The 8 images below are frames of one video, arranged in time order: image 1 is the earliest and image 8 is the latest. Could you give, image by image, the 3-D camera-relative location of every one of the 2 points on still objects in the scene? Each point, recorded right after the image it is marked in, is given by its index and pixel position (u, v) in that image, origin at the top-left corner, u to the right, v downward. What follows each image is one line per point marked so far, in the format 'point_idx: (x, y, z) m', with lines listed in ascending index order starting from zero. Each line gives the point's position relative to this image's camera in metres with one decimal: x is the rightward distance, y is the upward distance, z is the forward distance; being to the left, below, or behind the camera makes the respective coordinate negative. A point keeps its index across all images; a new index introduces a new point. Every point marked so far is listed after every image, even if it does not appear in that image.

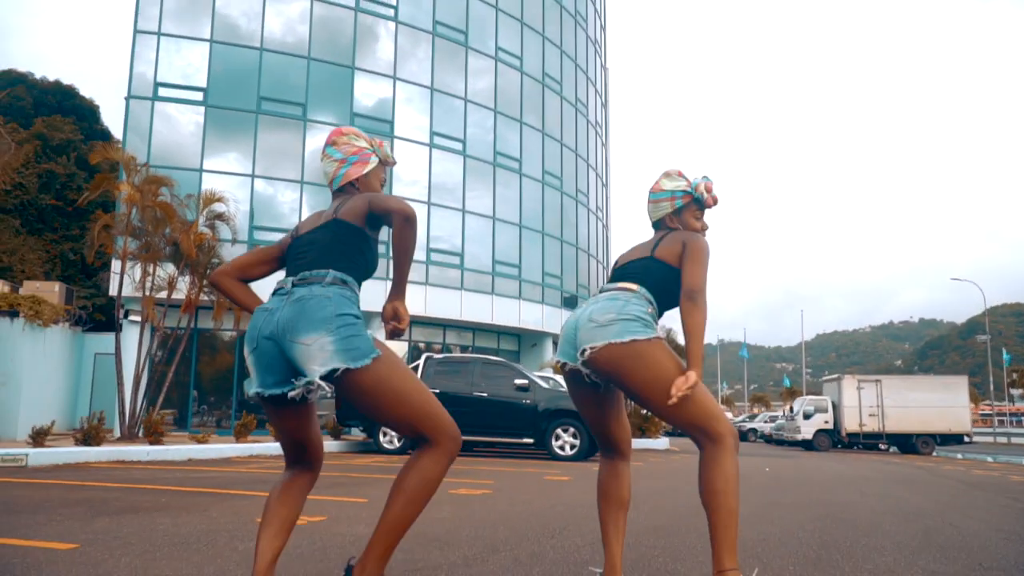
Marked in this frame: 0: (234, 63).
0: (-6.4, +5.3, +19.5) m
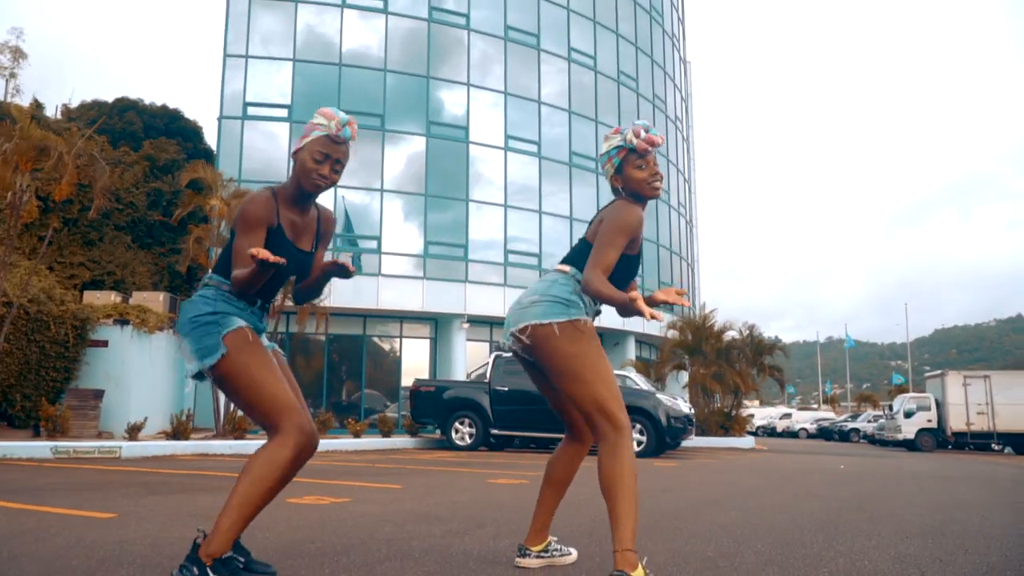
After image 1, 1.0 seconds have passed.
0: (-4.7, +5.1, +20.4) m
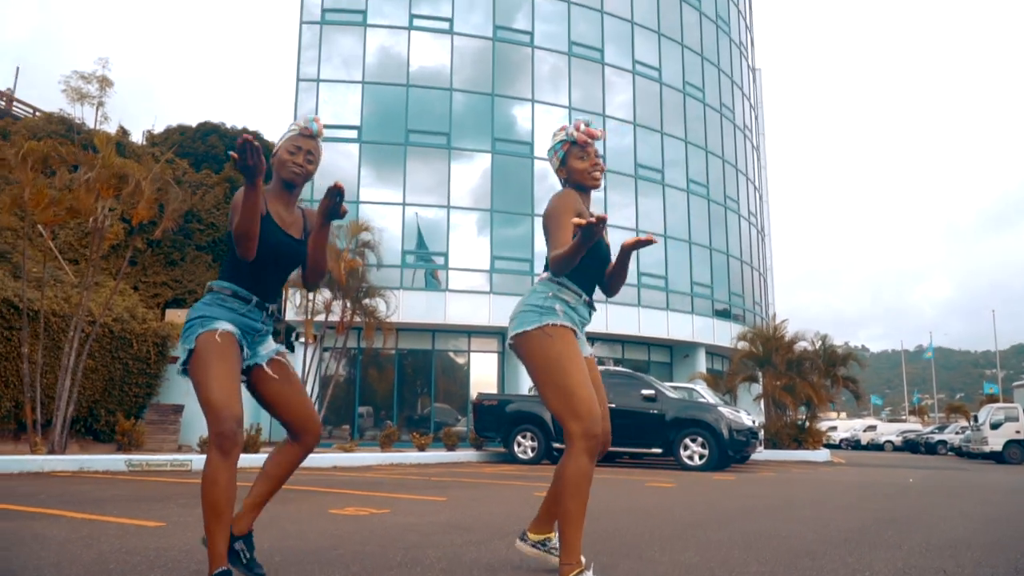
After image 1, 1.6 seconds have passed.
0: (-3.2, +4.7, +20.9) m
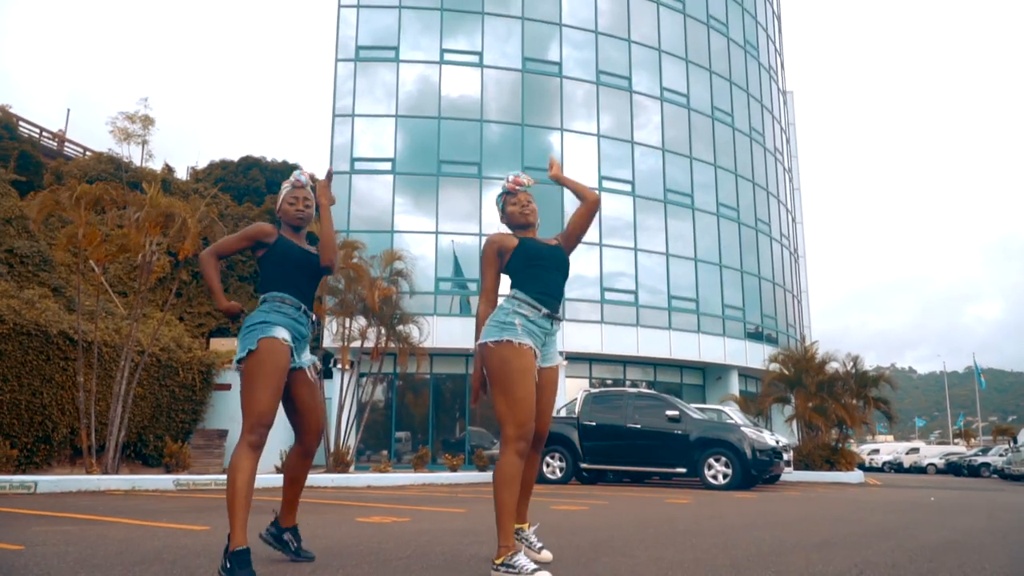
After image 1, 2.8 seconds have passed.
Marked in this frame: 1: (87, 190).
0: (-2.5, +4.0, +21.7) m
1: (-6.2, +1.5, +12.3) m
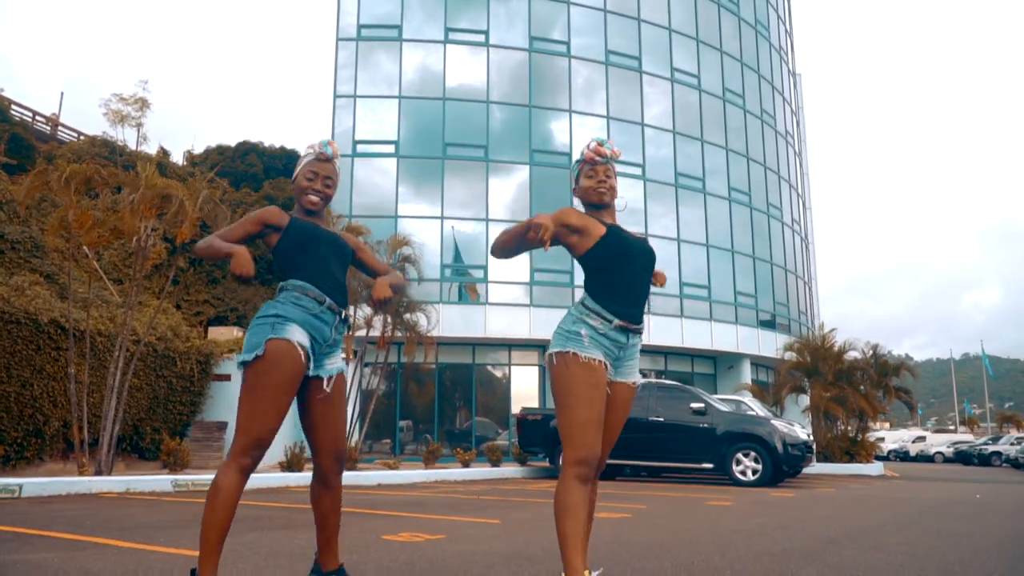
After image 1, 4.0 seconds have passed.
0: (-2.3, +4.4, +20.9) m
1: (-6.0, +1.6, +11.5) m
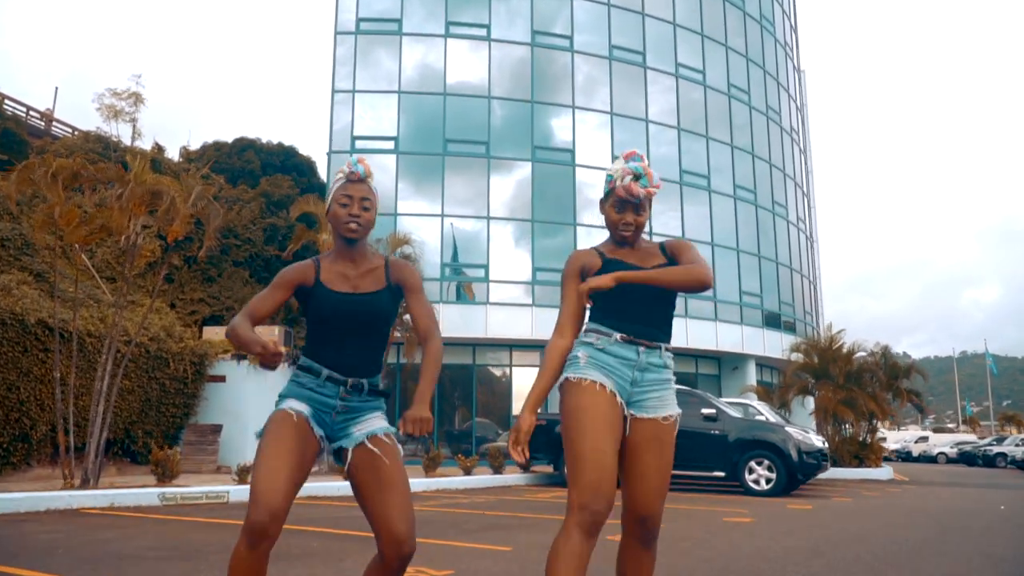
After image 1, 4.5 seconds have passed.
0: (-2.2, +4.4, +20.4) m
1: (-5.9, +1.6, +11.0) m
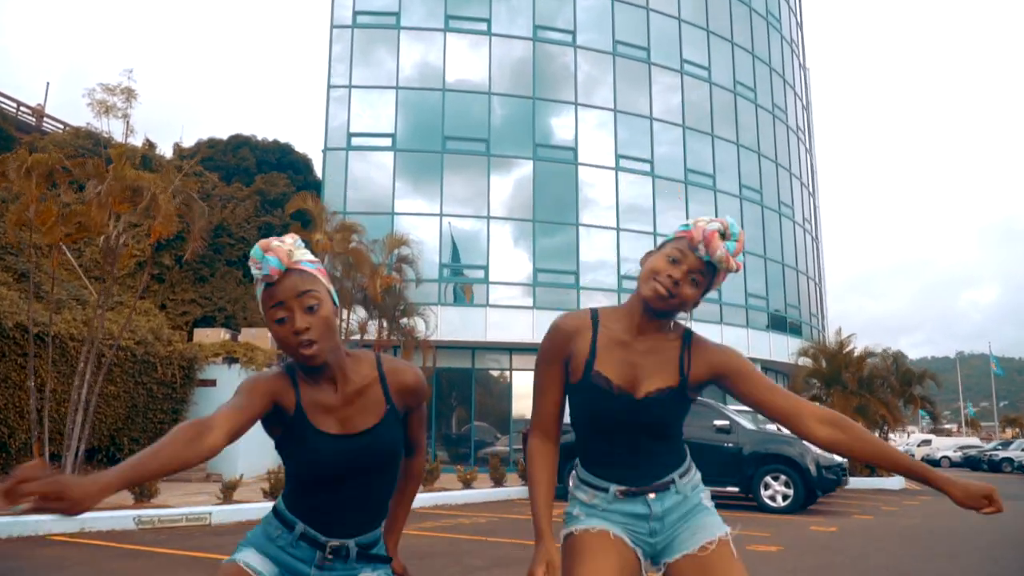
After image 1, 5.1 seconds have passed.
0: (-2.2, +4.3, +19.8) m
1: (-5.9, +1.6, +10.4) m
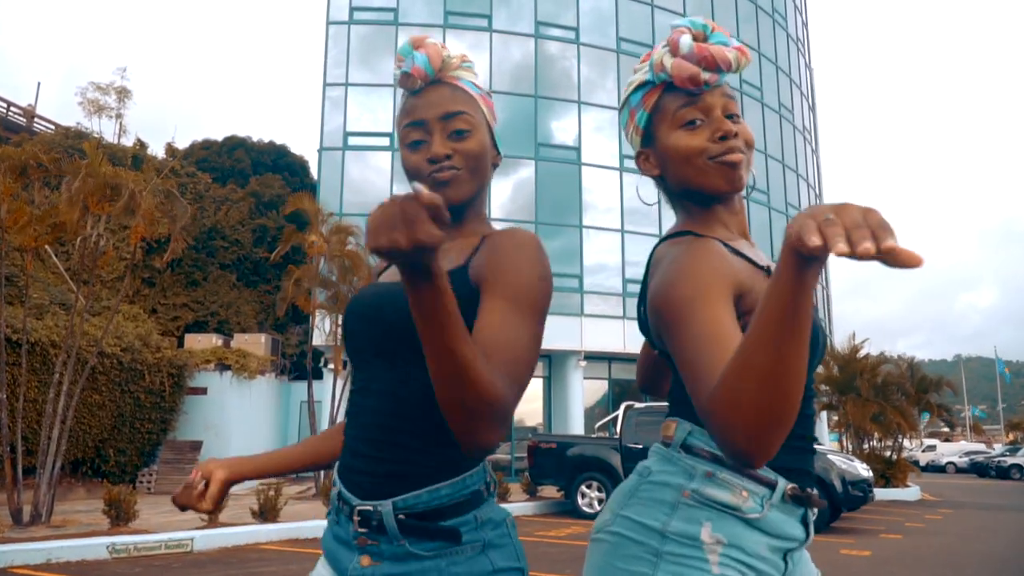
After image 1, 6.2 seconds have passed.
0: (-2.1, +4.2, +19.1) m
1: (-5.8, +1.5, +9.7) m
